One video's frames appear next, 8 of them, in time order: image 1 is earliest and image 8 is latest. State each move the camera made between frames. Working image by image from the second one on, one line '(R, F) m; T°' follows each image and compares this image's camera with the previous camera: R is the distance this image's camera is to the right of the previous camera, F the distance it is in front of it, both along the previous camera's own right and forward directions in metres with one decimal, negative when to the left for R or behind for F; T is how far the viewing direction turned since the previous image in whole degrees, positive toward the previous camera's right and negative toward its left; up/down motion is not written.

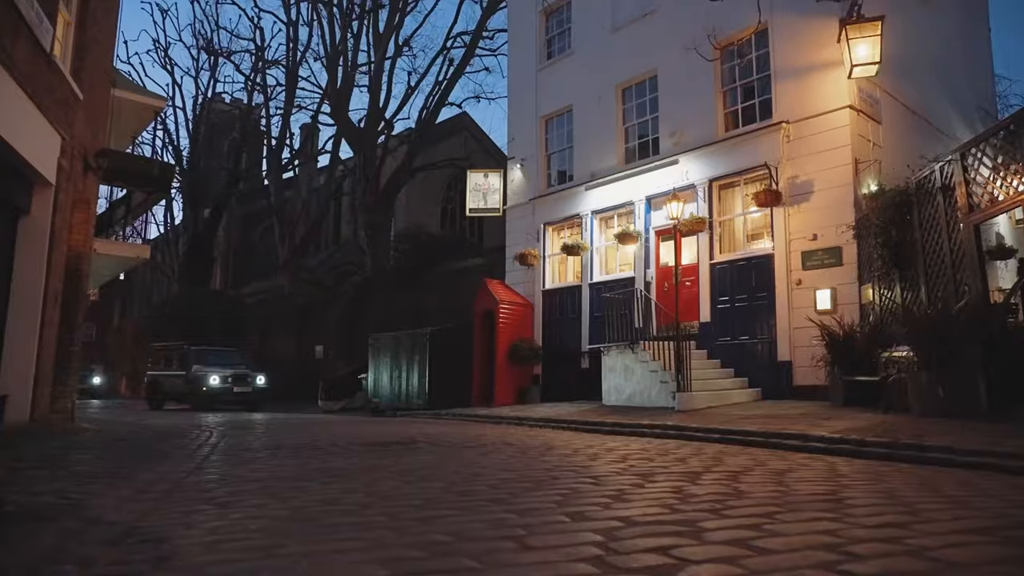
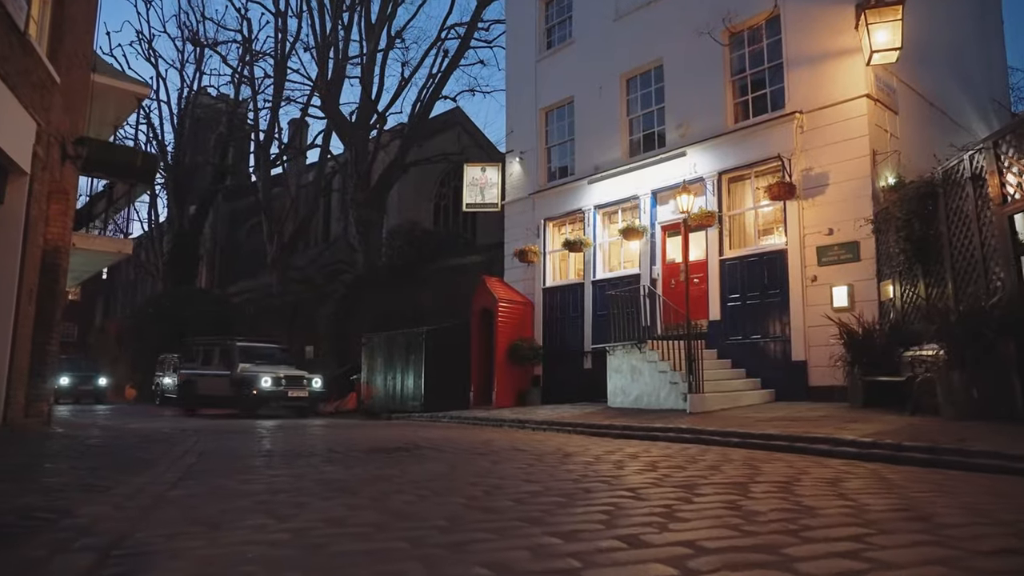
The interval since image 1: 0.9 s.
(-0.3, +0.7) m; +1°
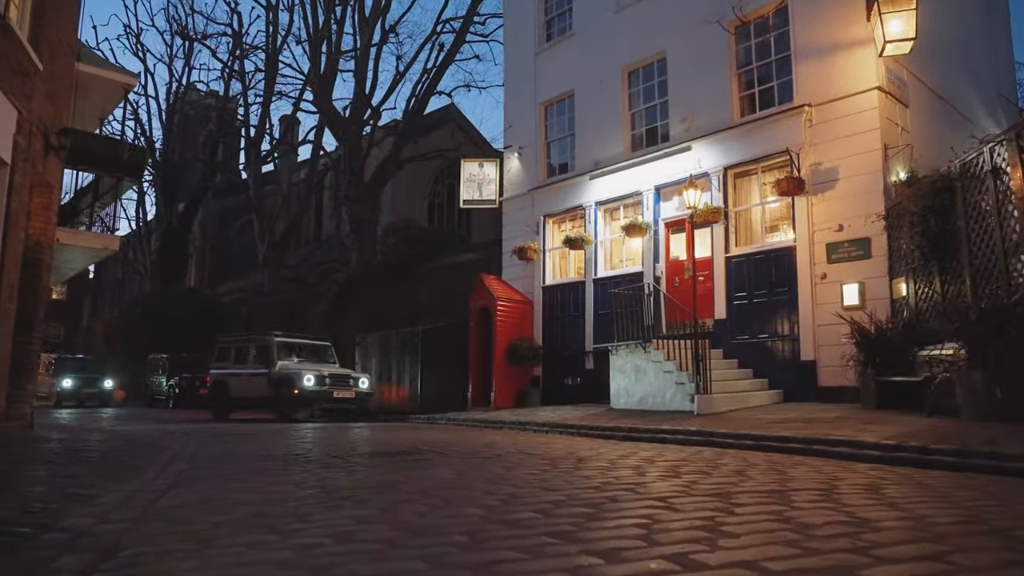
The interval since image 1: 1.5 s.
(-0.2, +0.4) m; +1°
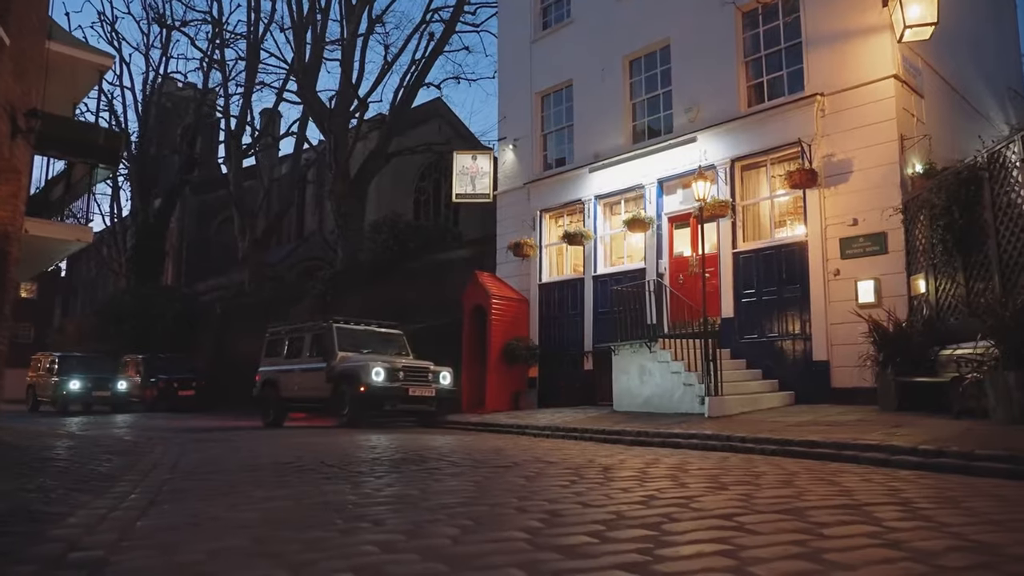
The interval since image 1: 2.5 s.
(-0.4, +0.7) m; +2°
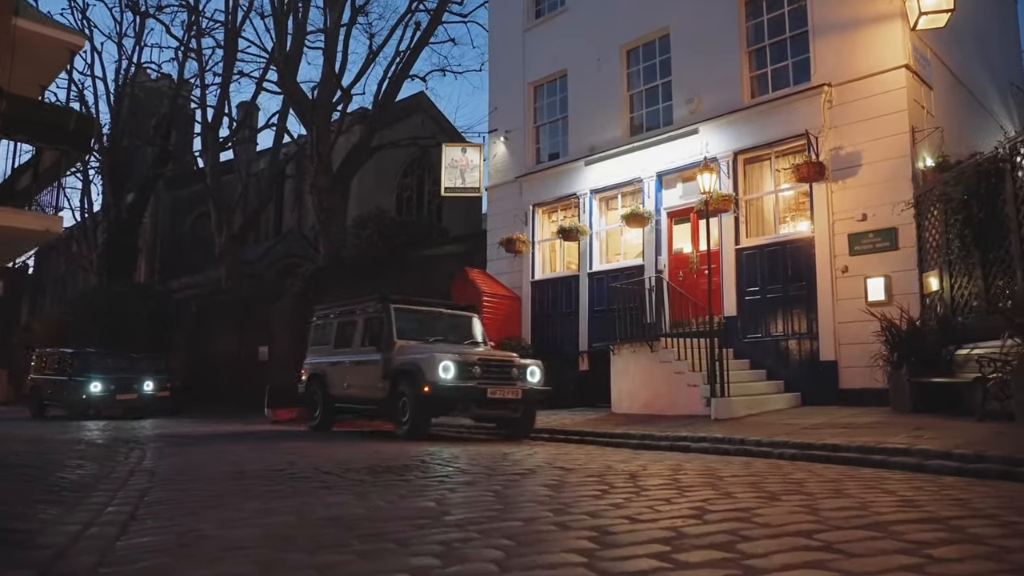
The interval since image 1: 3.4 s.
(-0.3, +0.6) m; +2°
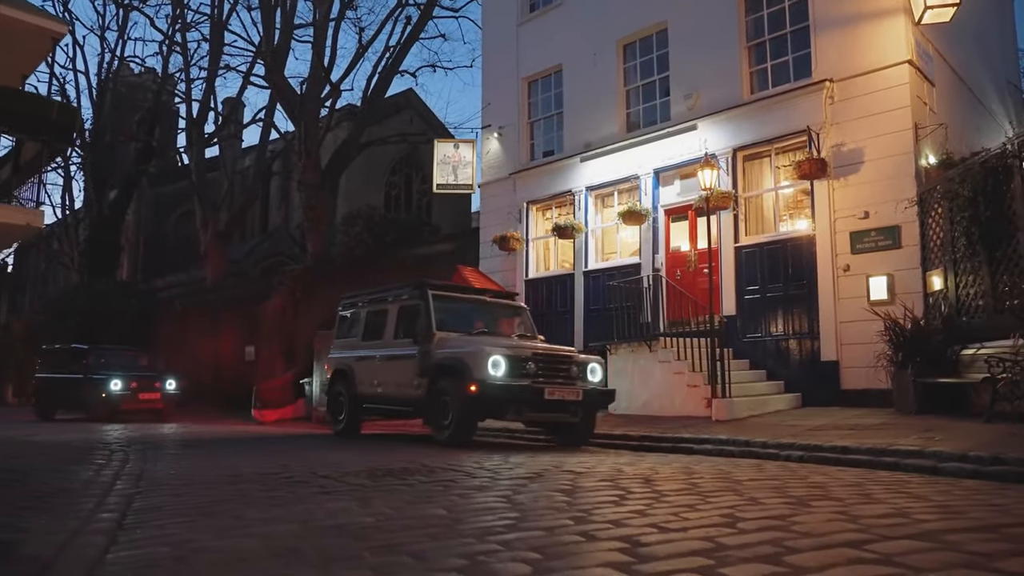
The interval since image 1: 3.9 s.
(-0.2, +0.3) m; +1°
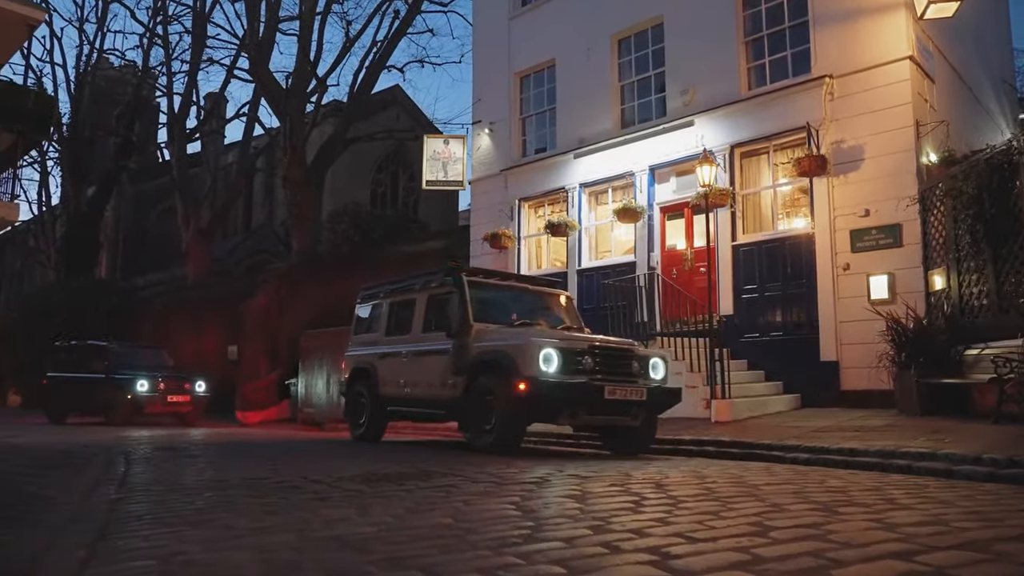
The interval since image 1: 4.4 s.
(-0.2, +0.3) m; +1°
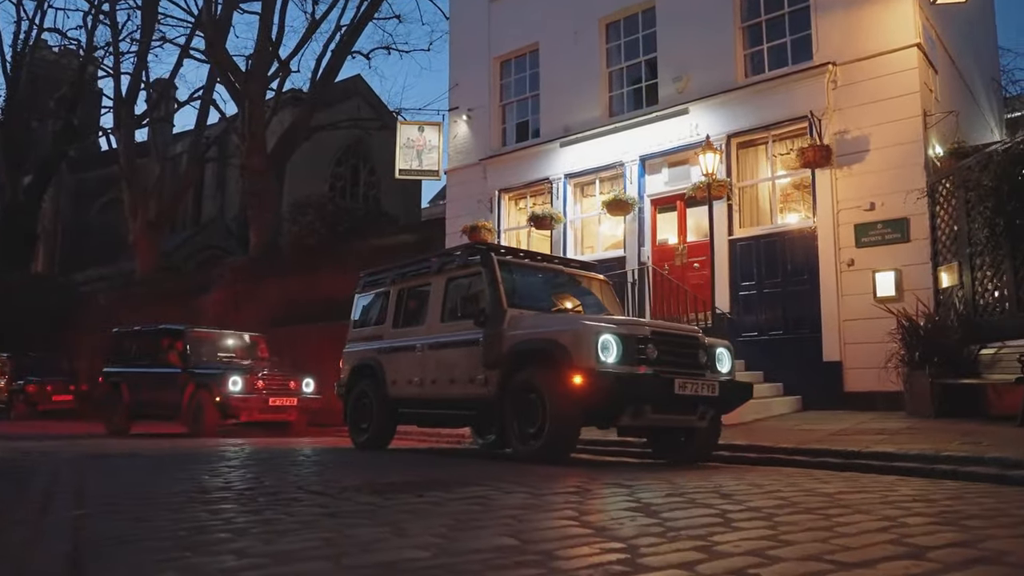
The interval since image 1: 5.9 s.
(-0.6, +0.9) m; +4°
